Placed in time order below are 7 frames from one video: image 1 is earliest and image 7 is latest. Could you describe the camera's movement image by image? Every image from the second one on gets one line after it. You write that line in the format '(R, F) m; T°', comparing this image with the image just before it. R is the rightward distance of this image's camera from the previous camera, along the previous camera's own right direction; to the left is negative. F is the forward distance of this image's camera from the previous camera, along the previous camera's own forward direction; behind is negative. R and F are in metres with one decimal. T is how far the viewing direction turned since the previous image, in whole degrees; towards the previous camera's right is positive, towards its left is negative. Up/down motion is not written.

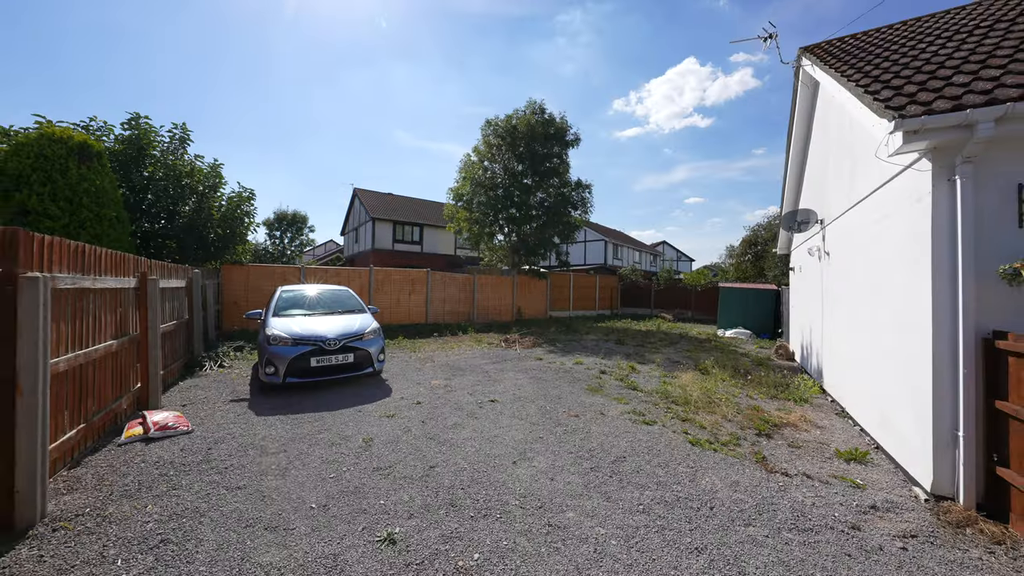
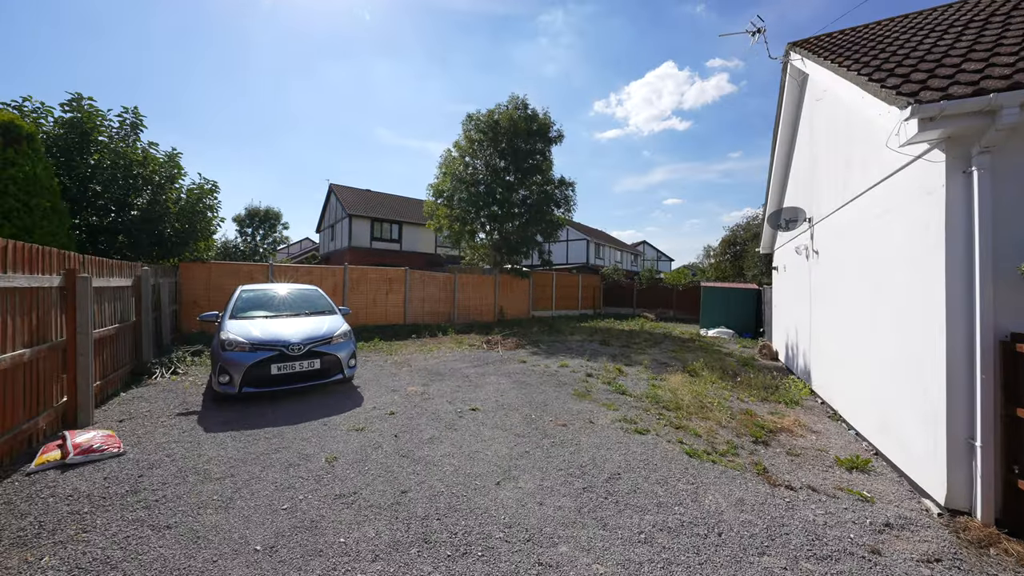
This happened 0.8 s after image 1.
(0.0, +0.4) m; +3°
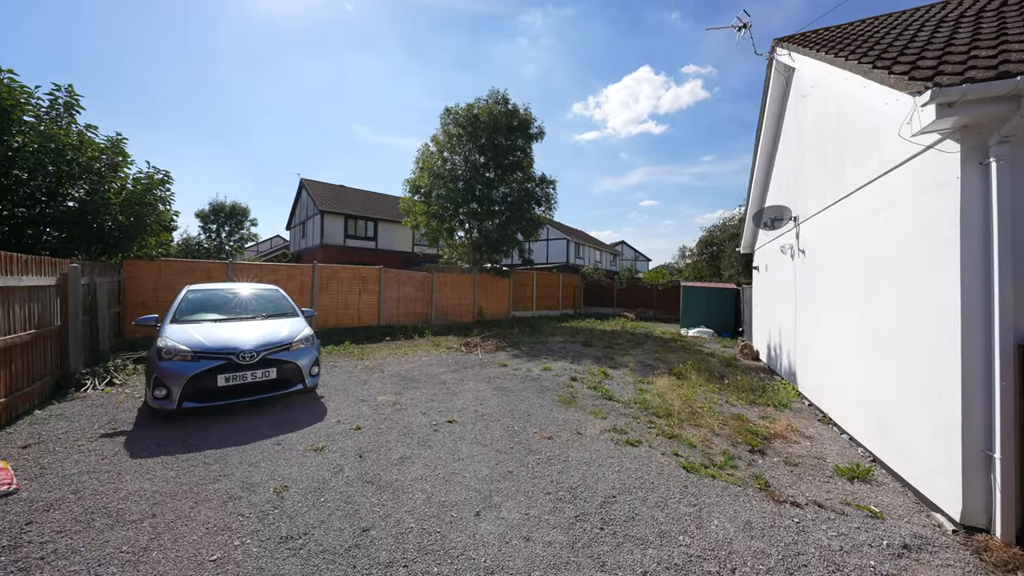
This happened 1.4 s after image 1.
(0.0, +0.4) m; +3°
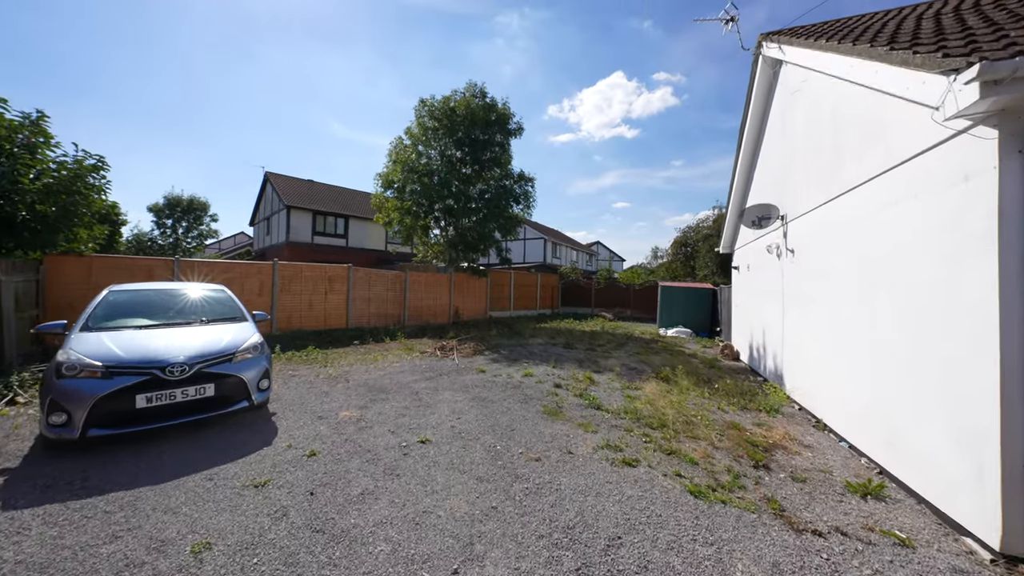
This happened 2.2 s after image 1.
(-0.1, +0.5) m; +4°
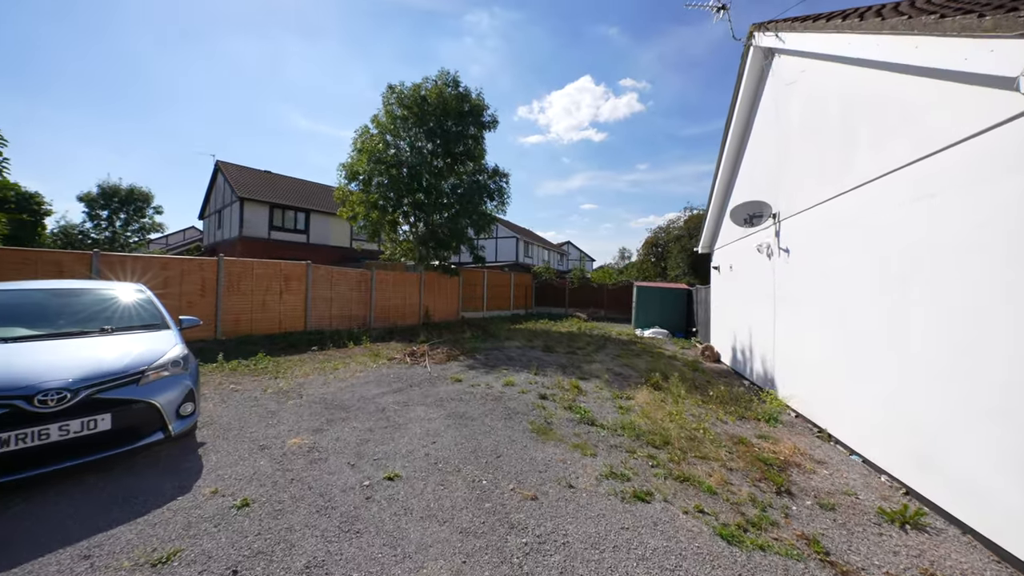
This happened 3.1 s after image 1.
(-0.2, +0.6) m; +5°
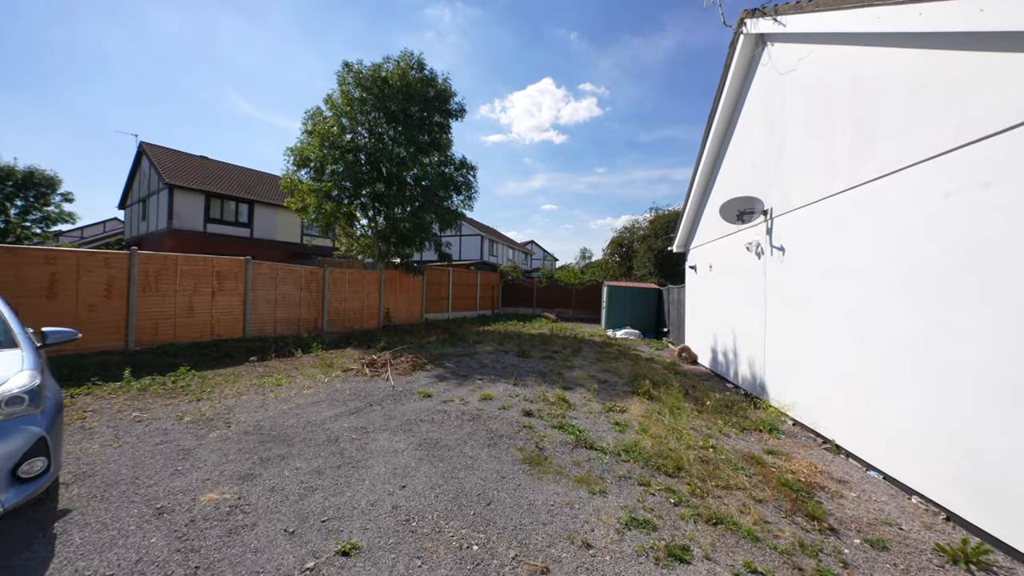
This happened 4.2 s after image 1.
(-0.2, +0.7) m; +6°
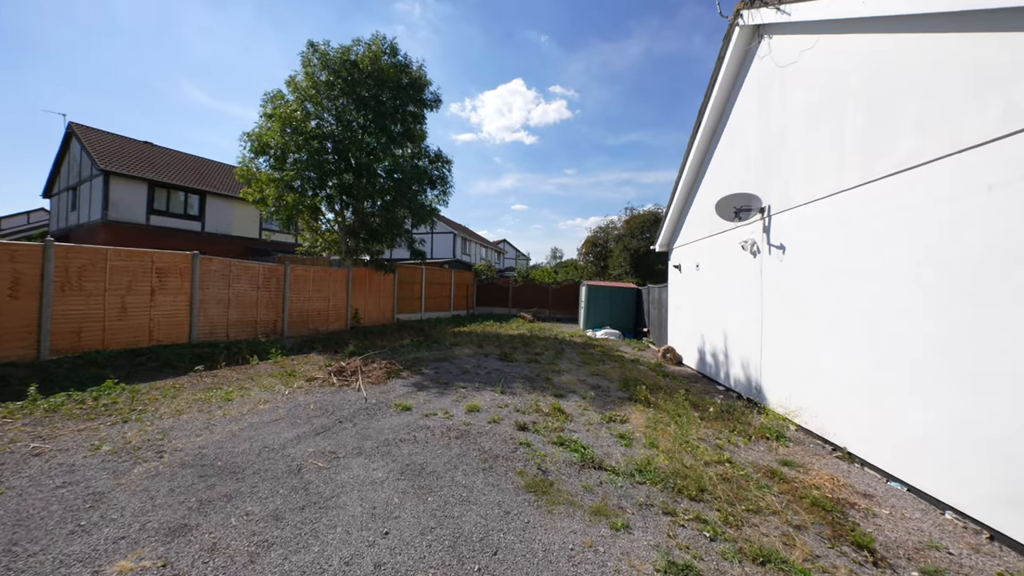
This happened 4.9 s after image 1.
(-0.2, +0.5) m; +5°
